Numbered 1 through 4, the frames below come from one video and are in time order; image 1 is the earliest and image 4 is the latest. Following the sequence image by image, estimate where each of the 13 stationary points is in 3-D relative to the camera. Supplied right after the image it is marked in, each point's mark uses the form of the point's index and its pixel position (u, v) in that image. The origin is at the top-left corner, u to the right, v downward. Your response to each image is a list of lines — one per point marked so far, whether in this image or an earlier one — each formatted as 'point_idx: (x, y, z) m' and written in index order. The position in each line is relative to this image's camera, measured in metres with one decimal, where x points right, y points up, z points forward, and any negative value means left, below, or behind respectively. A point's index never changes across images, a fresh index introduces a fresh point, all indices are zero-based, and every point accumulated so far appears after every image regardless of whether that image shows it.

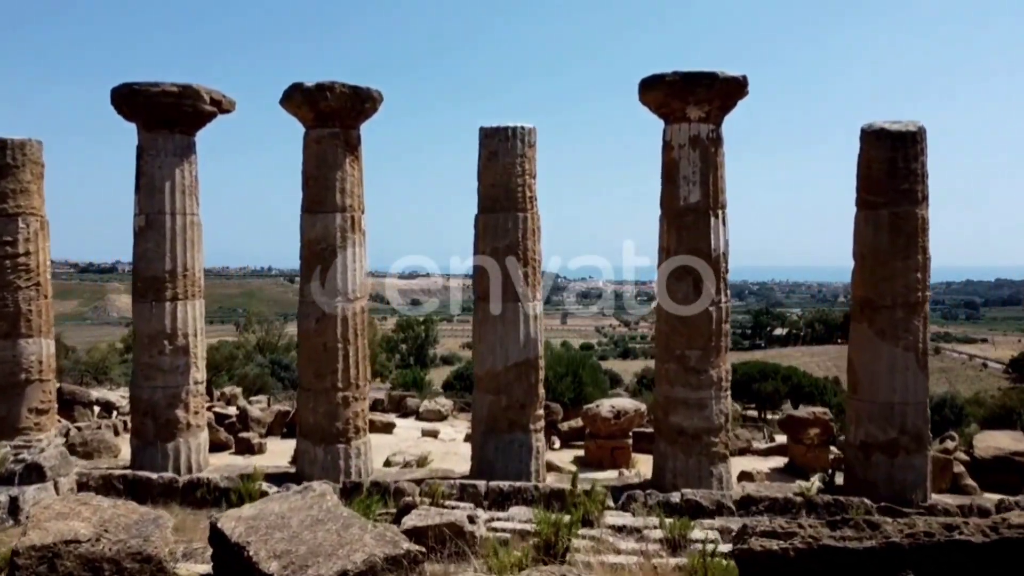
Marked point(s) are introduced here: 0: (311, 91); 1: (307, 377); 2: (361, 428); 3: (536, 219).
0: (-2.4, +2.3, +9.4) m
1: (-2.5, -1.1, +9.7) m
2: (-1.8, -1.7, +9.8) m
3: (+0.3, +0.8, +9.5) m
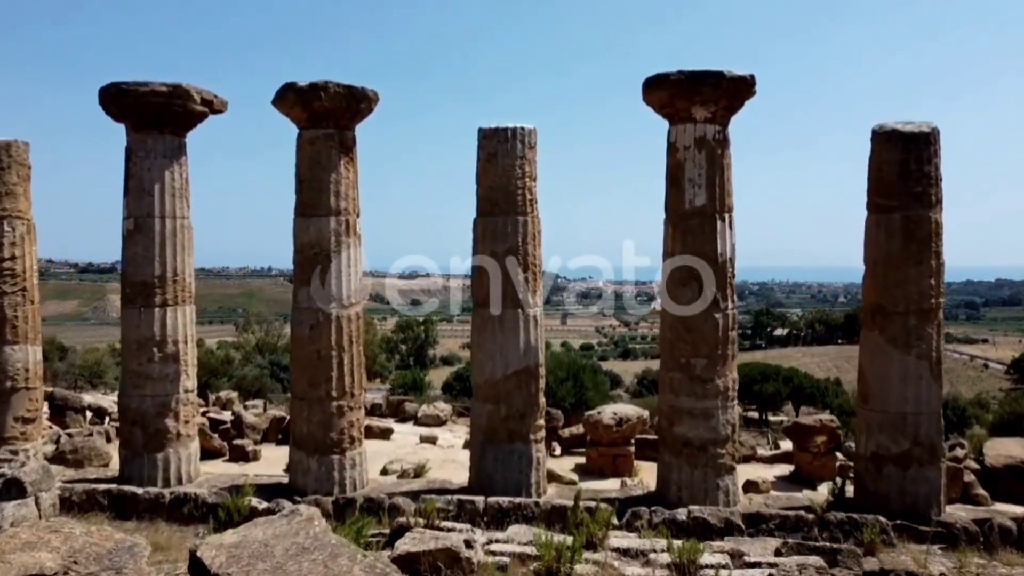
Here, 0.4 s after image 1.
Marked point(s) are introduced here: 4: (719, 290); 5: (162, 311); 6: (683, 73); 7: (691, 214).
0: (-2.4, +2.3, +9.2) m
1: (-2.5, -1.1, +9.4) m
2: (-1.9, -1.8, +9.5) m
3: (+0.3, +0.7, +9.2) m
4: (+2.3, 0.0, +8.7) m
5: (-4.3, -0.3, +9.7) m
6: (+1.8, +2.3, +8.6) m
7: (+2.0, +0.8, +8.8) m
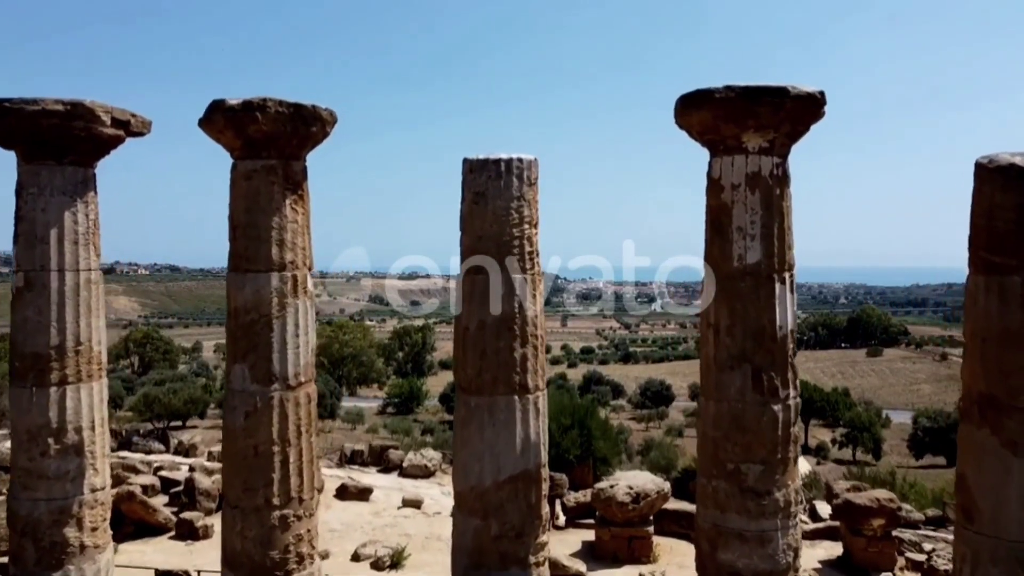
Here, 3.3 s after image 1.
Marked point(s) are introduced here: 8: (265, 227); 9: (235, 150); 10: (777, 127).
0: (-2.4, +1.6, +7.1) m
1: (-2.5, -1.8, +7.3) m
2: (-1.9, -2.5, +7.4) m
3: (+0.2, 0.0, +7.1) m
4: (+2.2, -0.7, +6.6) m
5: (-4.3, -1.0, +7.6) m
6: (+1.8, +1.6, +6.5) m
7: (+1.9, +0.1, +6.7) m
8: (-2.2, +0.6, +7.2) m
9: (-2.5, +1.2, +7.3) m
10: (+2.2, +1.3, +6.6) m
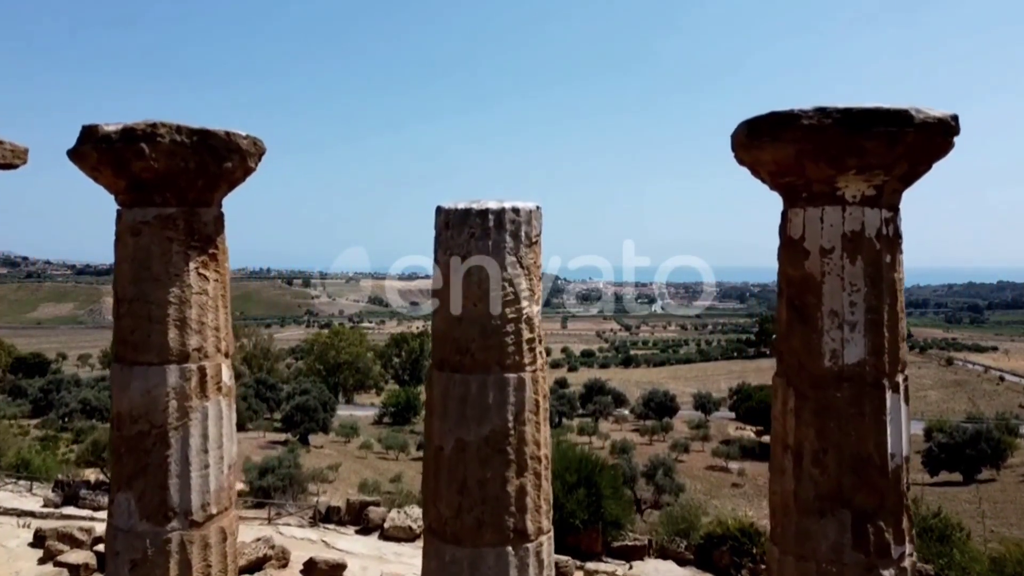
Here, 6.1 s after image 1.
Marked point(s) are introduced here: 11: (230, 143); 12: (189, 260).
0: (-2.5, +0.9, +5.0) m
1: (-2.6, -2.5, +5.2) m
2: (-1.9, -3.1, +5.4) m
3: (+0.2, -0.6, +5.0) m
4: (+2.2, -1.4, +4.6) m
5: (-4.4, -1.6, +5.6) m
6: (+1.7, +1.0, +4.5) m
7: (+1.9, -0.5, +4.6) m
8: (-2.3, -0.1, +5.2) m
9: (-2.6, +0.6, +5.2) m
10: (+2.1, +0.7, +4.5) m
11: (-1.8, +0.9, +5.2) m
12: (-2.1, +0.2, +5.2) m
